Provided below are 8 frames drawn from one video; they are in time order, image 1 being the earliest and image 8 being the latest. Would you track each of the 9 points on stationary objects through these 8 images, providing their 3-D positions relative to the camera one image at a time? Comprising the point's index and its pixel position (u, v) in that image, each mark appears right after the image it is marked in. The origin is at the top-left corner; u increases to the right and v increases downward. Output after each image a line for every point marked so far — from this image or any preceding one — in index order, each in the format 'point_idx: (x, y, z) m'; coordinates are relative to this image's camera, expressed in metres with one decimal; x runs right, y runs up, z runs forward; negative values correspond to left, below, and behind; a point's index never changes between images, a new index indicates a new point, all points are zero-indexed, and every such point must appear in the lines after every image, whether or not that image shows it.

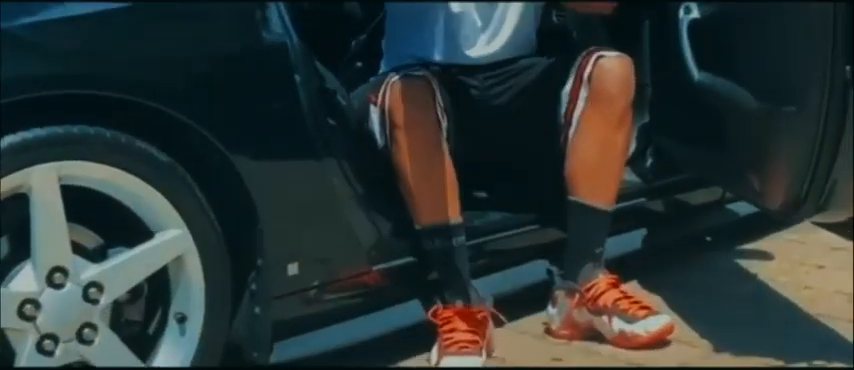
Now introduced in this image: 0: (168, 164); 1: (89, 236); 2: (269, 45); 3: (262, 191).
0: (-0.3, 0.0, +2.1) m
1: (-0.5, -0.1, +2.1) m
2: (-0.2, +0.2, +2.2) m
3: (-0.2, 0.0, +2.1) m
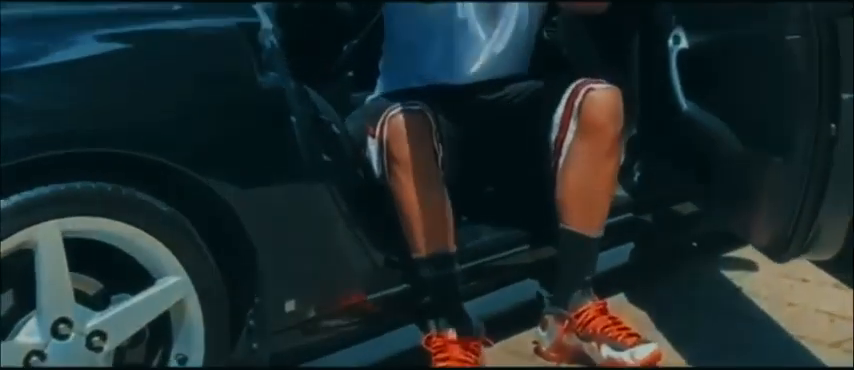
0: (-0.4, 0.0, +2.2) m
1: (-0.5, -0.1, +2.2) m
2: (-0.2, +0.1, +2.3) m
3: (-0.2, 0.0, +2.2) m
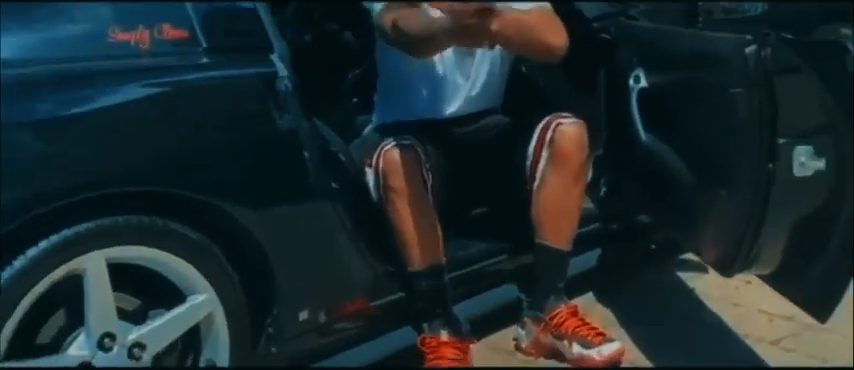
0: (-0.4, -0.1, +2.5) m
1: (-0.5, -0.2, +2.5) m
2: (-0.2, +0.1, +2.6) m
3: (-0.3, -0.1, +2.5) m
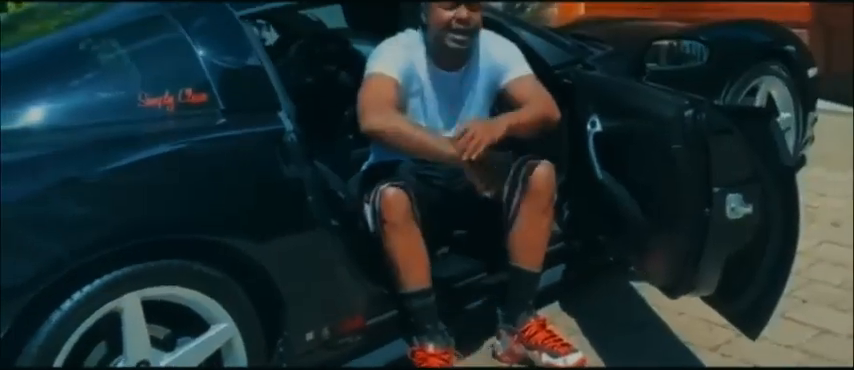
0: (-0.4, -0.2, +2.9) m
1: (-0.5, -0.3, +2.9) m
2: (-0.3, 0.0, +3.0) m
3: (-0.3, -0.2, +2.9) m
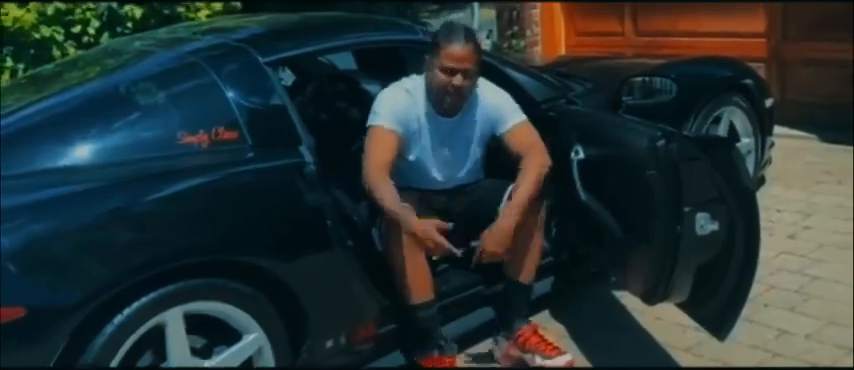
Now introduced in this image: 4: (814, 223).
0: (-0.4, -0.2, +3.3) m
1: (-0.5, -0.3, +3.3) m
2: (-0.3, 0.0, +3.4) m
3: (-0.3, -0.2, +3.3) m
4: (+1.2, -0.1, +4.7) m
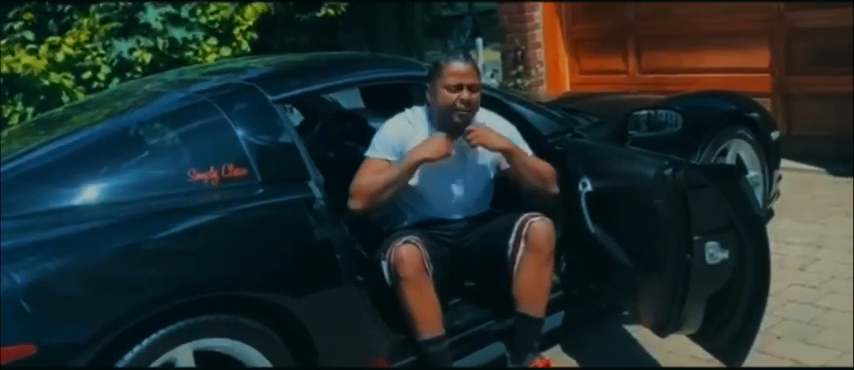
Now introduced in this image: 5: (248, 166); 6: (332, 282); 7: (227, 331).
0: (-0.4, -0.3, +3.3) m
1: (-0.5, -0.4, +3.3) m
2: (-0.2, -0.1, +3.4) m
3: (-0.2, -0.3, +3.3) m
4: (+1.2, -0.2, +4.7) m
5: (-0.4, 0.0, +3.4) m
6: (-0.2, -0.2, +3.4) m
7: (-0.4, -0.3, +3.2) m
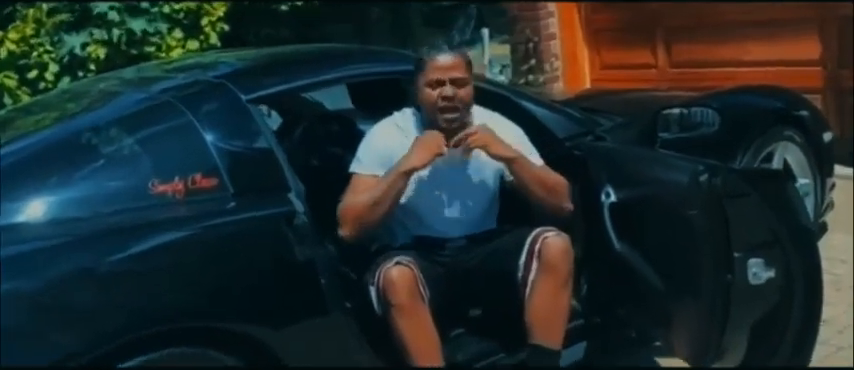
0: (-0.4, -0.3, +2.9) m
1: (-0.5, -0.4, +2.9) m
2: (-0.2, -0.1, +2.9) m
3: (-0.2, -0.3, +2.9) m
4: (+1.2, -0.2, +4.2) m
5: (-0.4, 0.0, +2.9) m
6: (-0.2, -0.2, +2.9) m
7: (-0.4, -0.3, +2.7) m
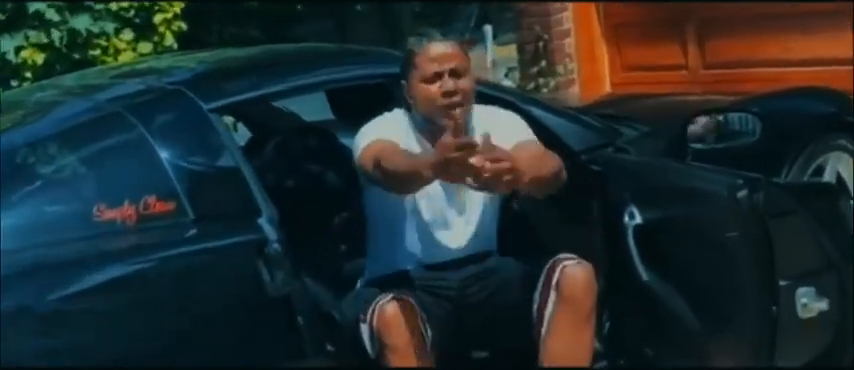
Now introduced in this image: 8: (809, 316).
0: (-0.4, -0.4, +2.4) m
1: (-0.5, -0.5, +2.4) m
2: (-0.2, -0.2, +2.5) m
3: (-0.3, -0.4, +2.5) m
4: (+1.2, -0.3, +3.7) m
5: (-0.4, 0.0, +2.5) m
6: (-0.2, -0.3, +2.5) m
7: (-0.4, -0.4, +2.3) m
8: (+0.7, -0.2, +2.7) m
